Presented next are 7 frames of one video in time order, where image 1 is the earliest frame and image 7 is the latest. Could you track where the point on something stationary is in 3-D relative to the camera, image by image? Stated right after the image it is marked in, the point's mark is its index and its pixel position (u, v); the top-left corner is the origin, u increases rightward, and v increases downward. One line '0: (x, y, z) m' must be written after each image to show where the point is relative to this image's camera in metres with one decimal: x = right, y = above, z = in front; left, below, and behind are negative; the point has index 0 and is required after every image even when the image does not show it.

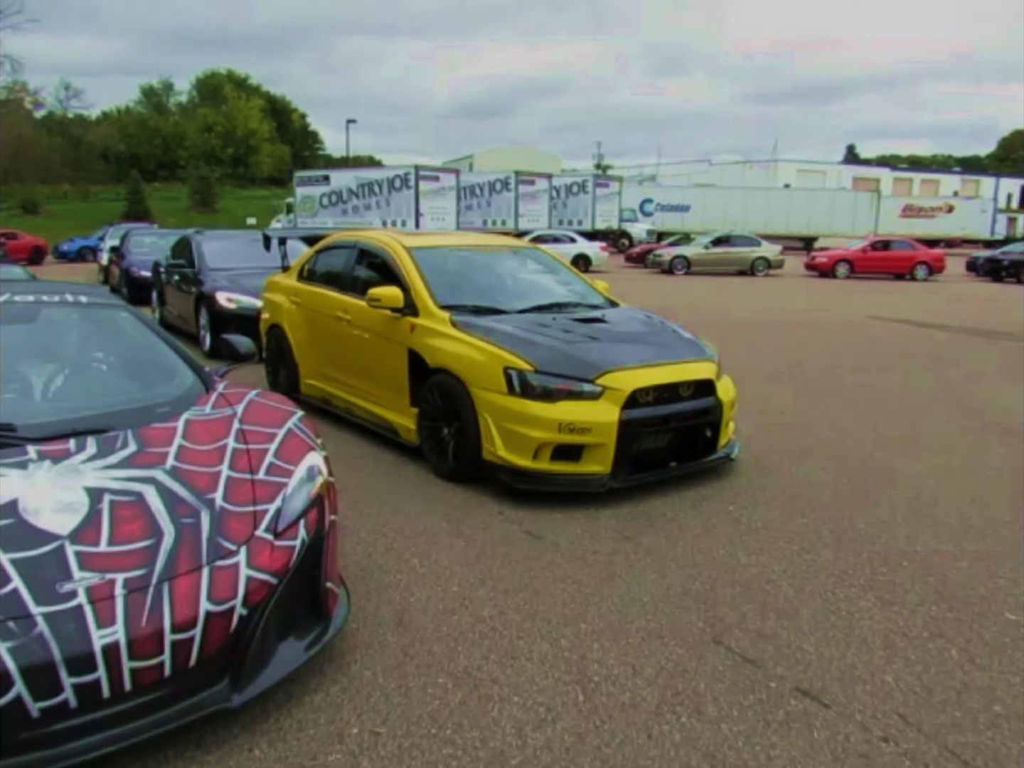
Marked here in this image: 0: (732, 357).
0: (+2.7, +0.3, +10.4) m
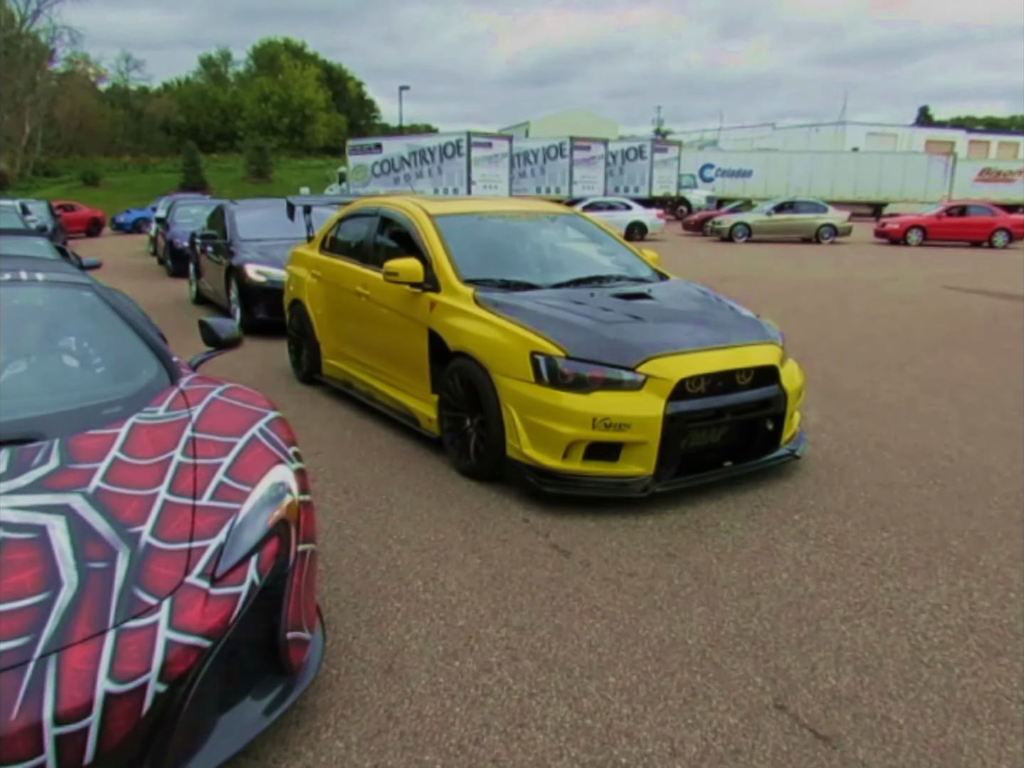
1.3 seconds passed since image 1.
0: (+3.2, +0.5, +9.5) m
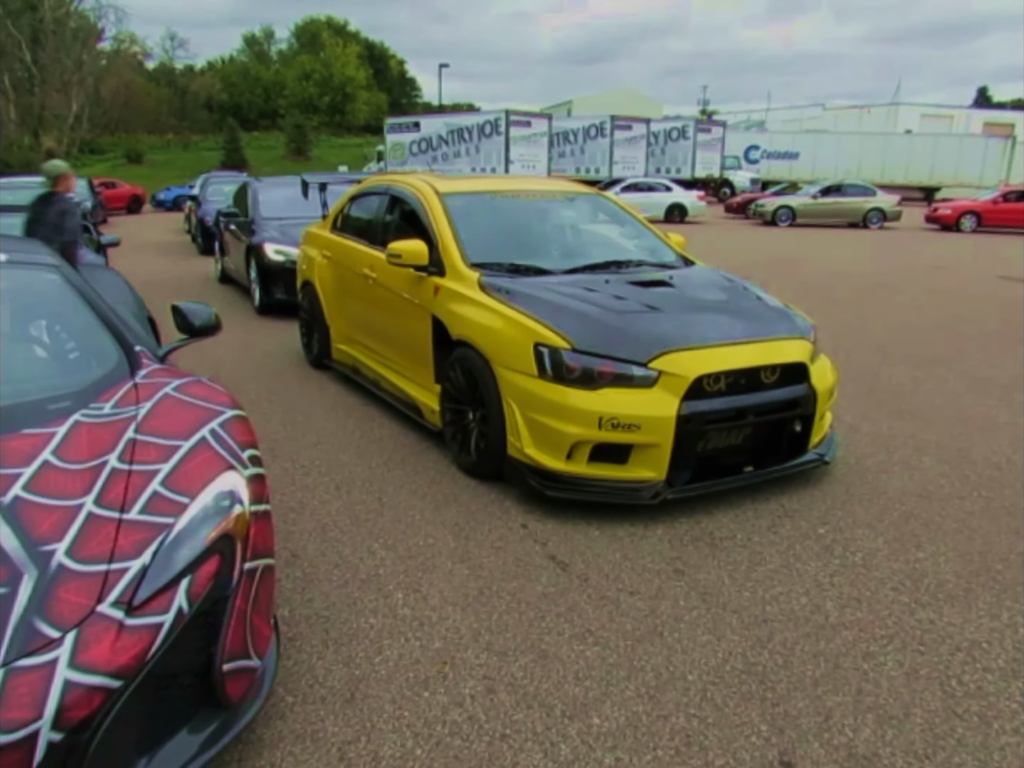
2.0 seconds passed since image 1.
0: (+3.4, +0.6, +9.0) m
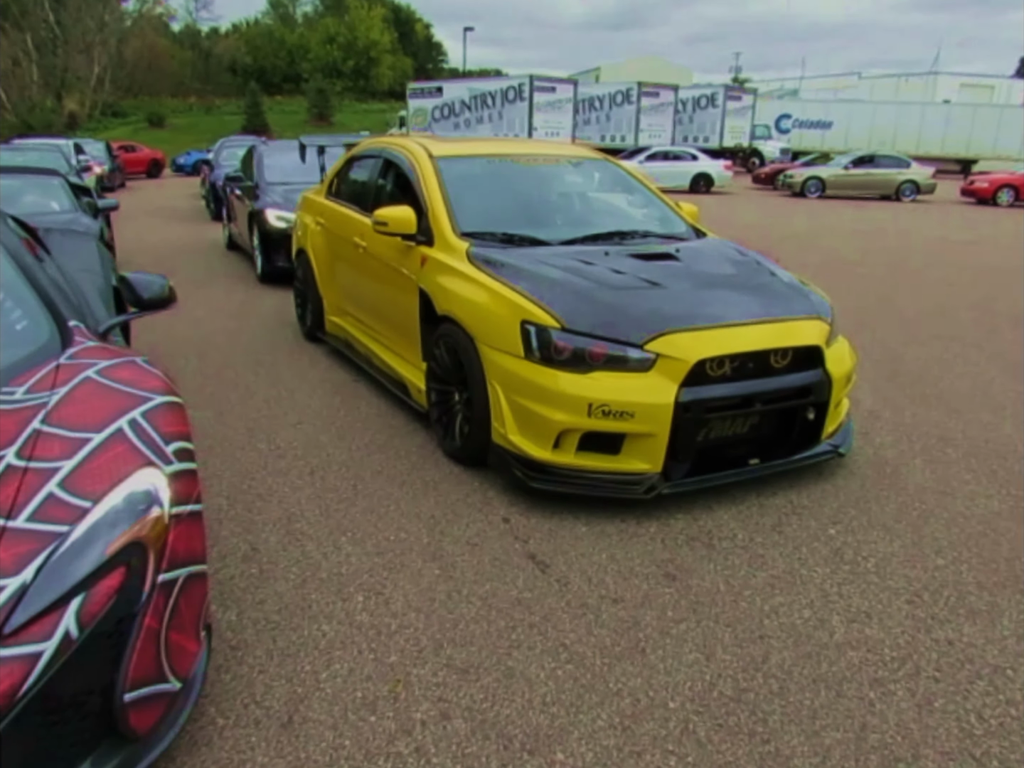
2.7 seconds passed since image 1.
0: (+3.5, +0.8, +8.6) m
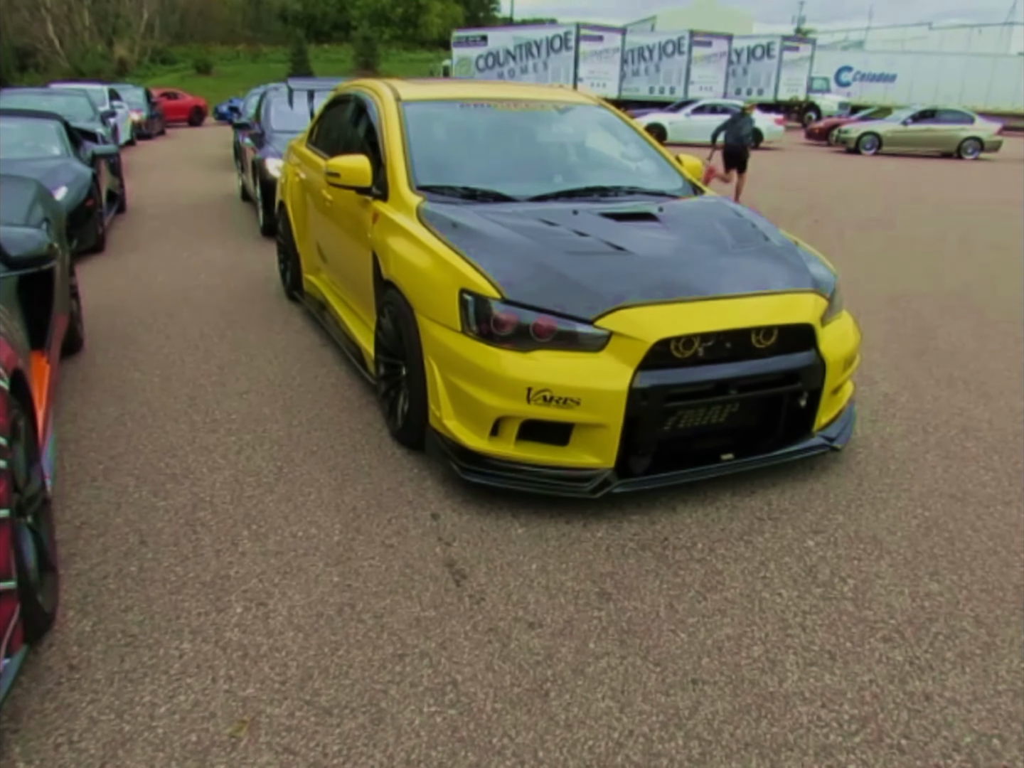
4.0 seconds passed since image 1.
0: (+3.6, +1.1, +7.9) m
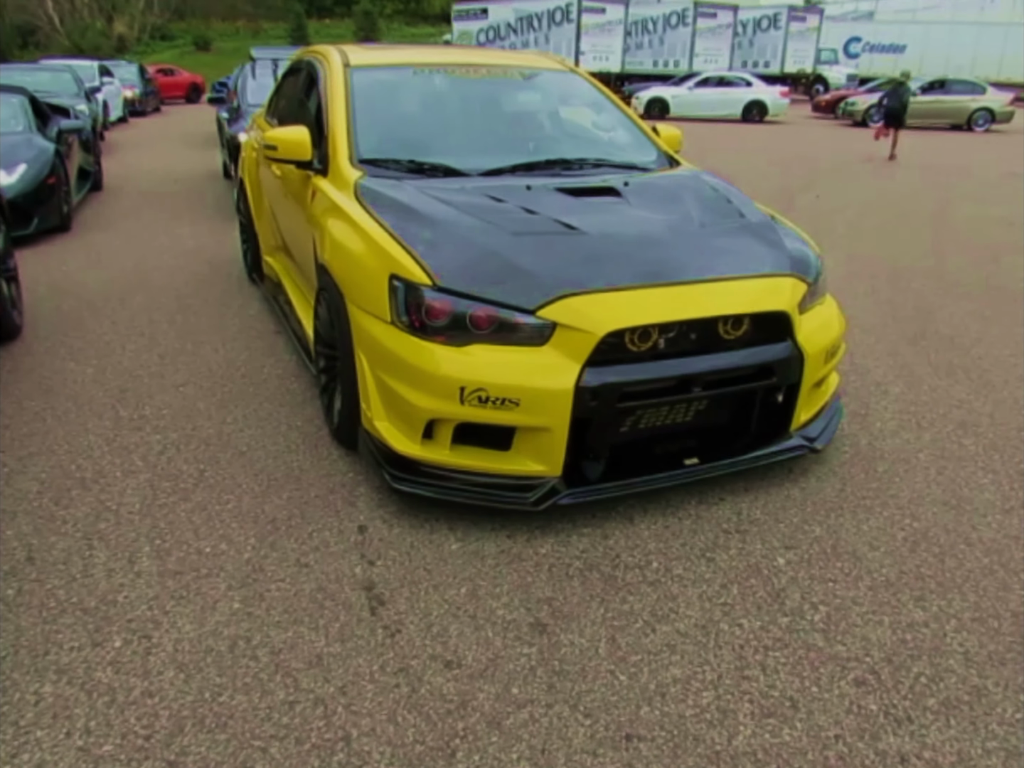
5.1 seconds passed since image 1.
0: (+3.4, +1.2, +7.5) m
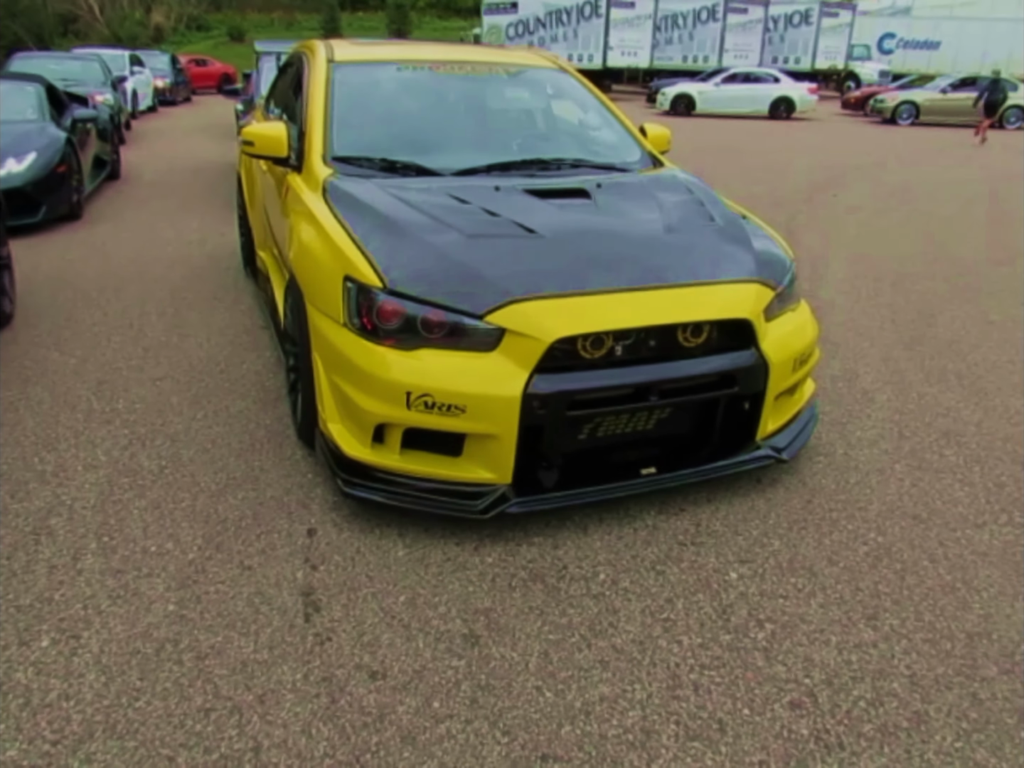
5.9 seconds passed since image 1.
0: (+3.4, +1.2, +7.4) m
